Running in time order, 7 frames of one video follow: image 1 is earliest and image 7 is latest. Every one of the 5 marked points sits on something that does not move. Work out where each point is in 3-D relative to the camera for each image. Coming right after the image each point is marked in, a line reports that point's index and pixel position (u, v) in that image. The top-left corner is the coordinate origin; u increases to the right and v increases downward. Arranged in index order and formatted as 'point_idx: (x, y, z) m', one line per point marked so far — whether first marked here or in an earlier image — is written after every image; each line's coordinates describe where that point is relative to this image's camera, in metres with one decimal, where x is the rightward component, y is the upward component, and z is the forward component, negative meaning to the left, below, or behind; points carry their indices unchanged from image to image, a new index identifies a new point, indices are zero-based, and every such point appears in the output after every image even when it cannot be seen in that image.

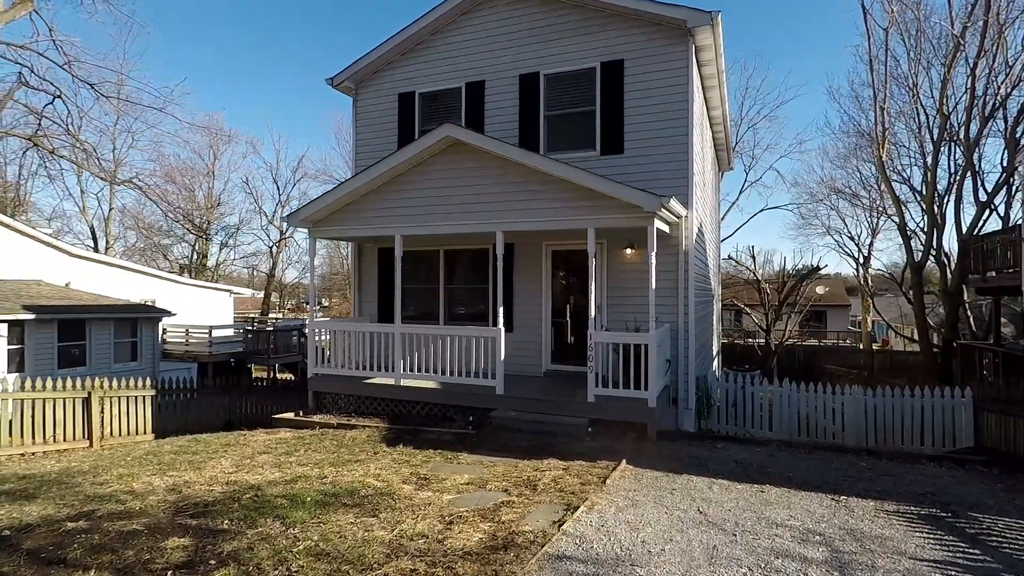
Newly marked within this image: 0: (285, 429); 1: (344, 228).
0: (-3.6, -2.2, +8.8) m
1: (-2.8, +1.0, +9.4) m
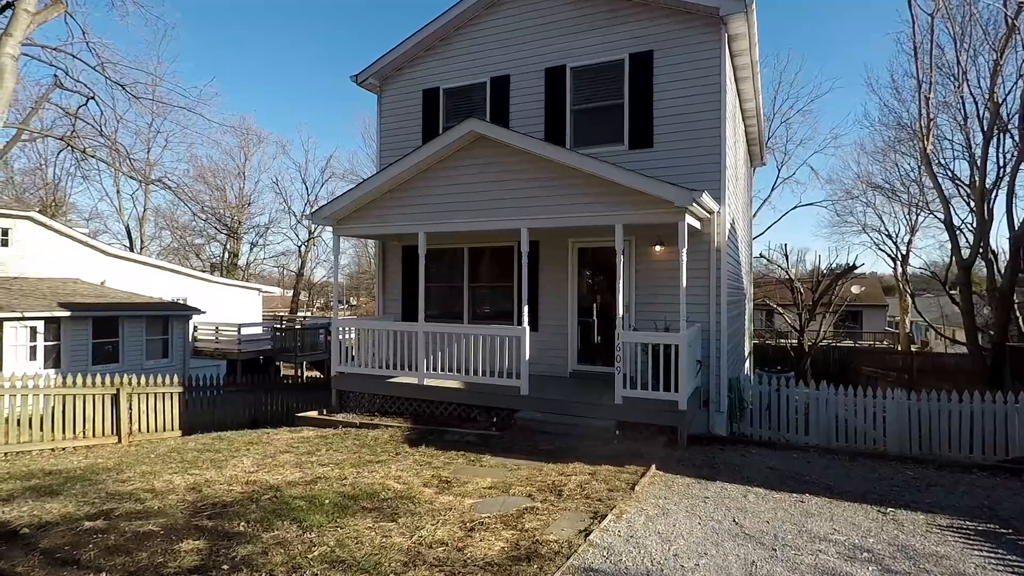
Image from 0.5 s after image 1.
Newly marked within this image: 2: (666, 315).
0: (-3.2, -2.2, +8.8) m
1: (-2.4, +1.0, +9.3) m
2: (+2.4, -0.4, +8.7) m
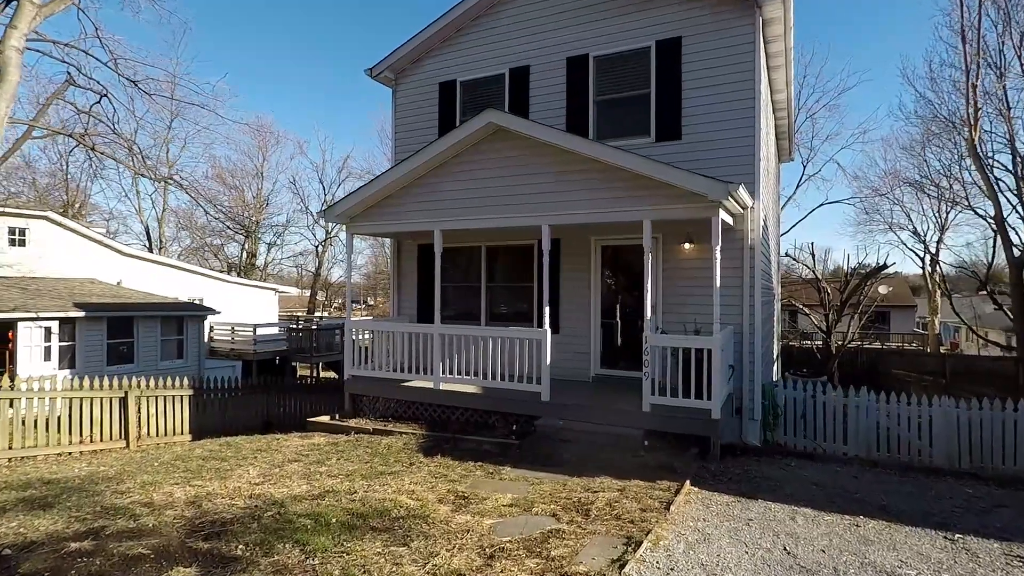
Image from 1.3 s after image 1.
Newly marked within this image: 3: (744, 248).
0: (-2.9, -2.2, +8.5) m
1: (-2.1, +1.0, +8.9) m
2: (+2.7, -0.4, +8.2) m
3: (+3.3, +0.6, +8.0) m
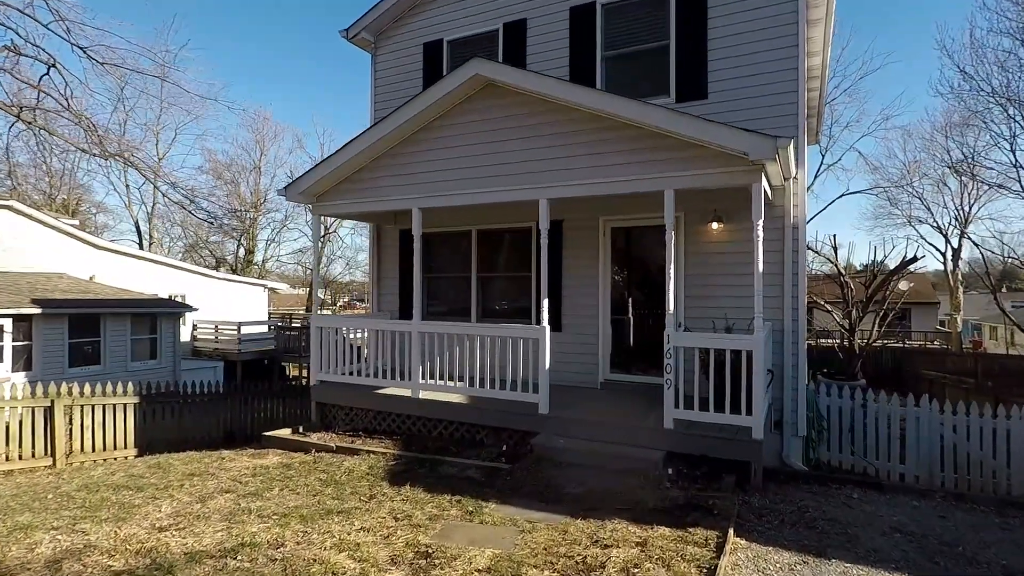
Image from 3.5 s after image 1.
0: (-3.0, -2.0, +7.1) m
1: (-2.2, +1.2, +7.6) m
2: (+2.6, -0.3, +6.8) m
3: (+3.2, +0.7, +6.6) m
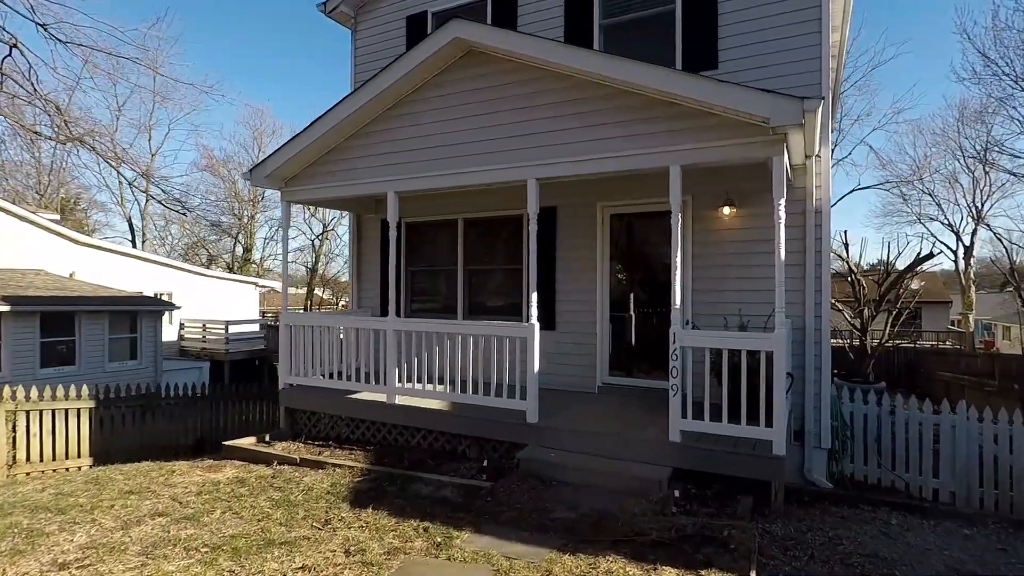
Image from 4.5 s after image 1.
0: (-3.1, -2.0, +6.4) m
1: (-2.3, +1.2, +6.9) m
2: (+2.4, -0.2, +6.0) m
3: (+3.0, +0.8, +5.8) m
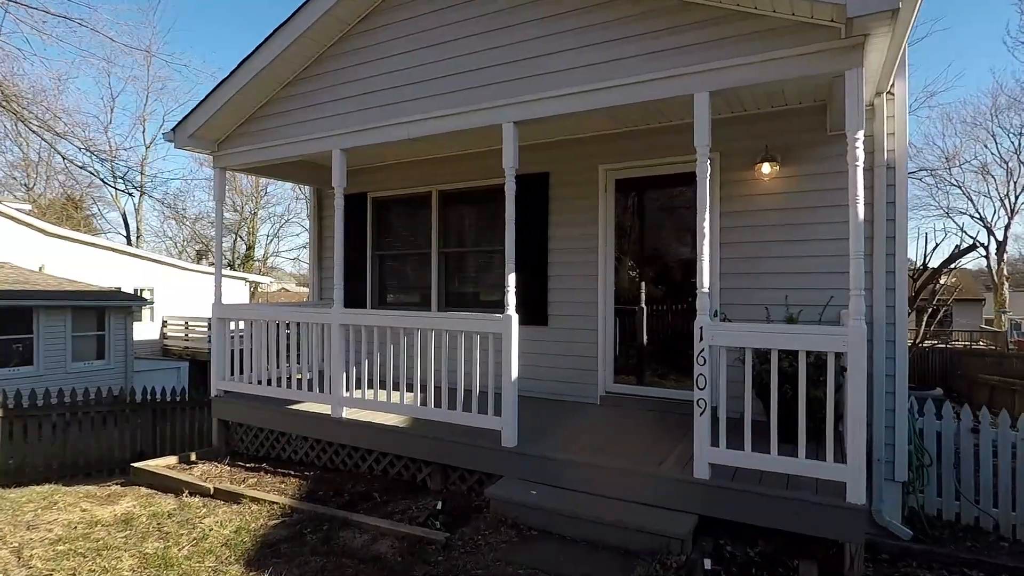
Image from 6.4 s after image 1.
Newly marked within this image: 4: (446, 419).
0: (-3.3, -1.8, +5.1) m
1: (-2.5, +1.4, +5.6) m
2: (+2.2, -0.1, +4.6) m
3: (+2.8, +0.9, +4.4) m
4: (-0.5, -1.0, +4.3) m
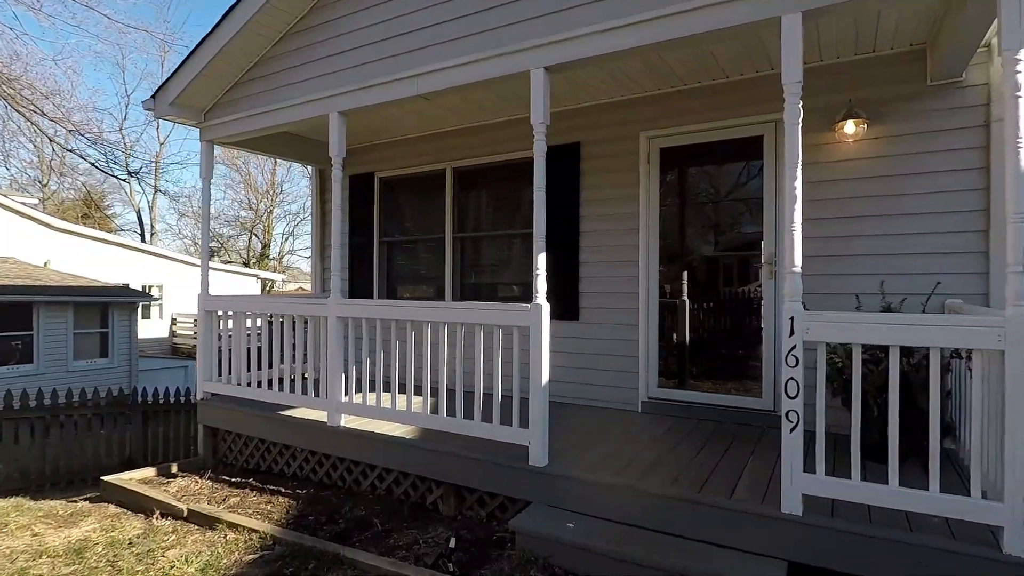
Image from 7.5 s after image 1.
0: (-3.1, -1.7, +4.4) m
1: (-2.3, +1.5, +4.9) m
2: (+2.4, 0.0, +3.8) m
3: (+3.0, +1.0, +3.5) m
4: (-0.3, -0.9, +3.5) m
